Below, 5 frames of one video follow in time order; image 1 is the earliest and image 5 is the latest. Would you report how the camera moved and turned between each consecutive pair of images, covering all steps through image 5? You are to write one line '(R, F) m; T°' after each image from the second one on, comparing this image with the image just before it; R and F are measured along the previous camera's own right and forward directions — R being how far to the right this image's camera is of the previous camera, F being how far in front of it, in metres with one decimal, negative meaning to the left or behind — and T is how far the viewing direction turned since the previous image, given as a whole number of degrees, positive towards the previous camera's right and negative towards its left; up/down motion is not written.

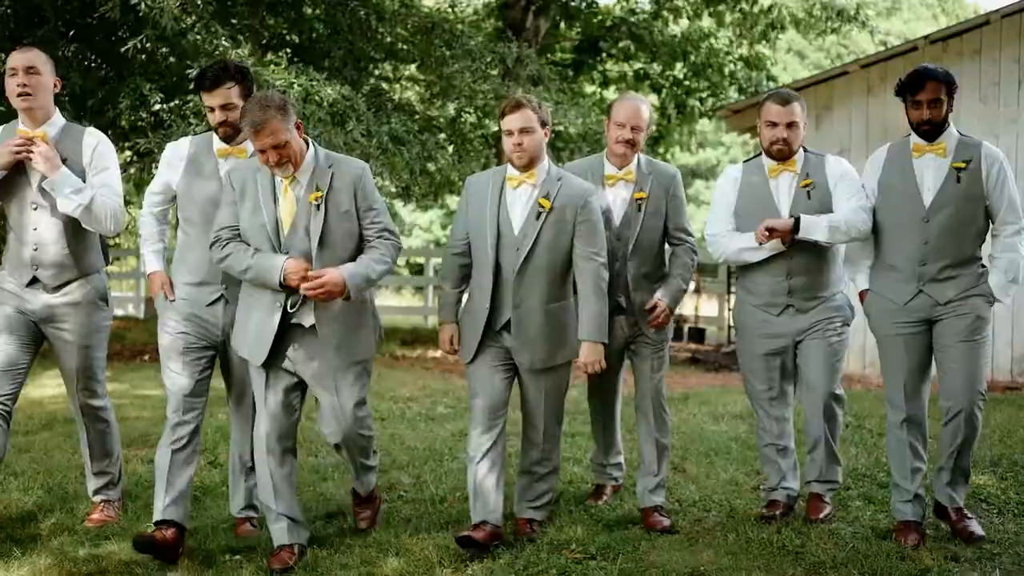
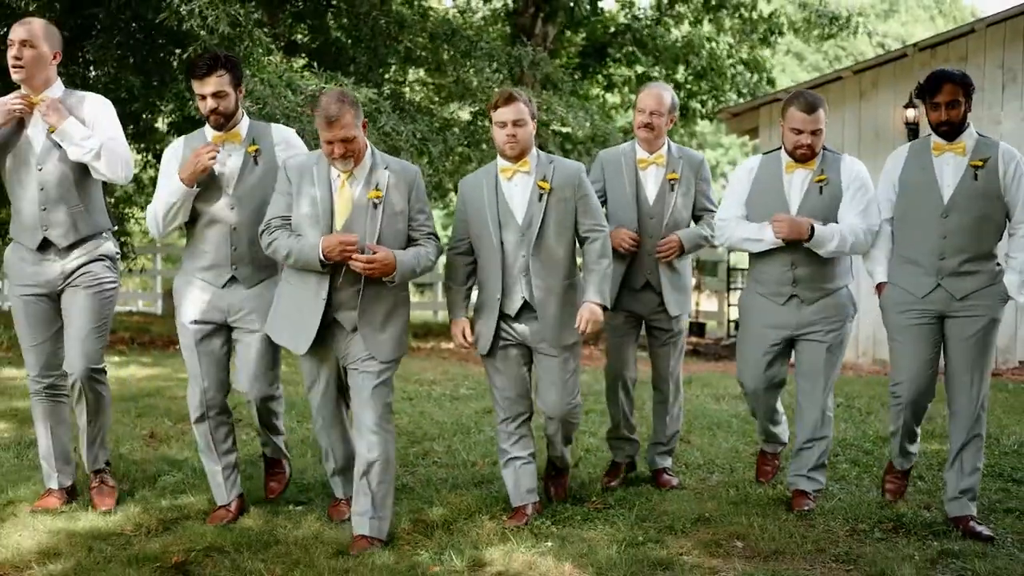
(-0.1, -0.6) m; 0°
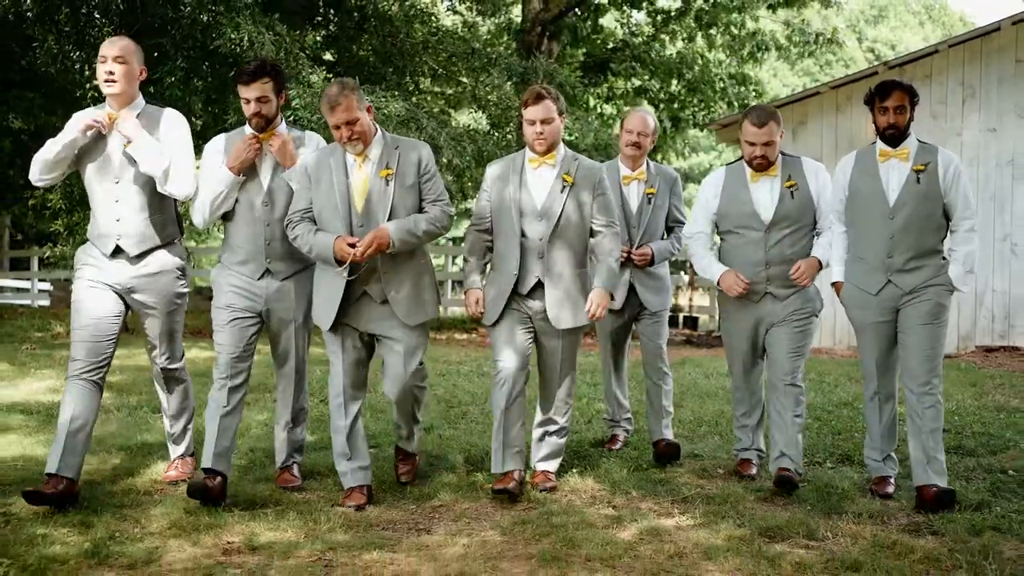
(-0.2, -1.3) m; 0°
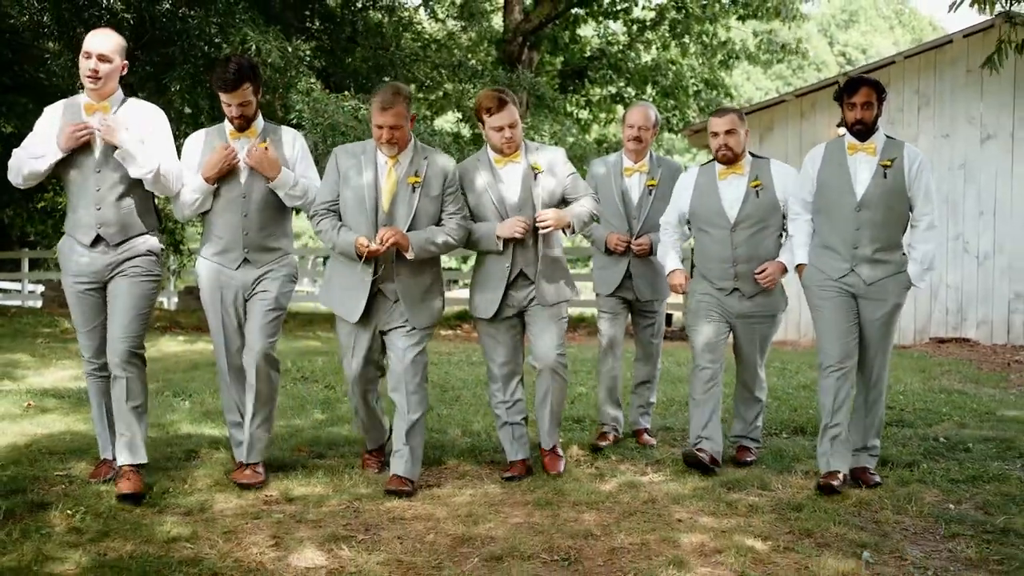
(-0.1, -0.7) m; +1°
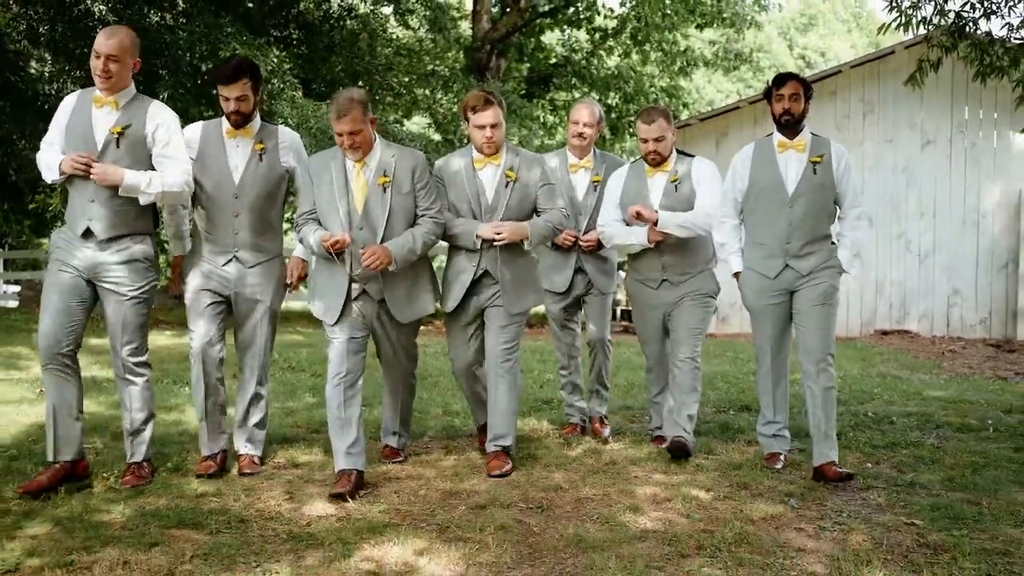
(-0.1, -0.7) m; +2°
